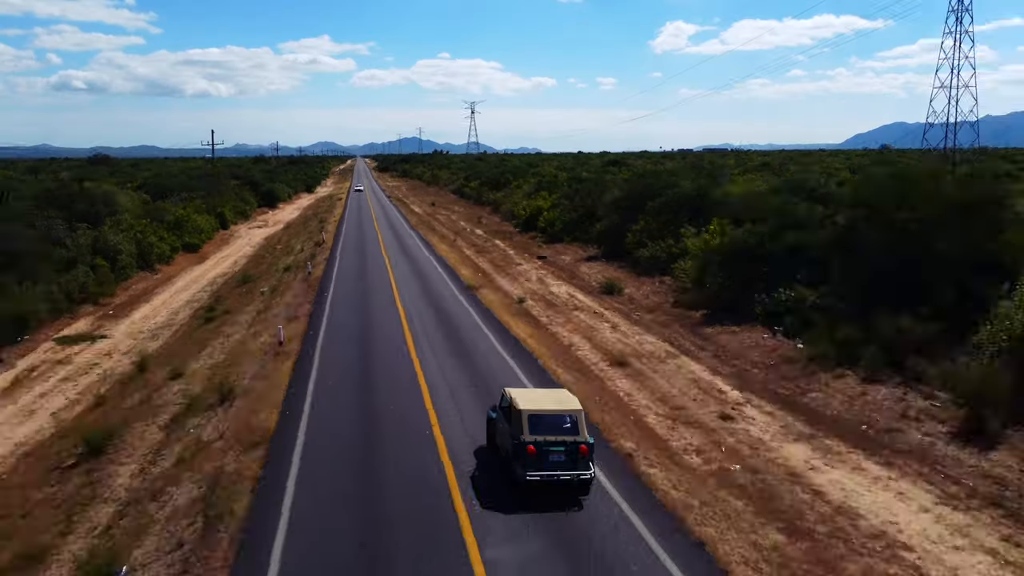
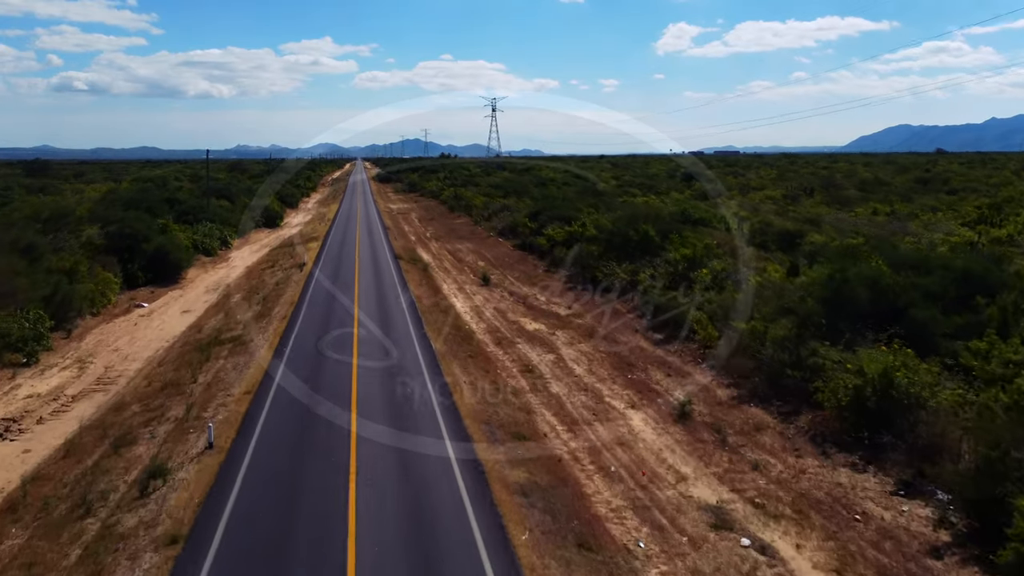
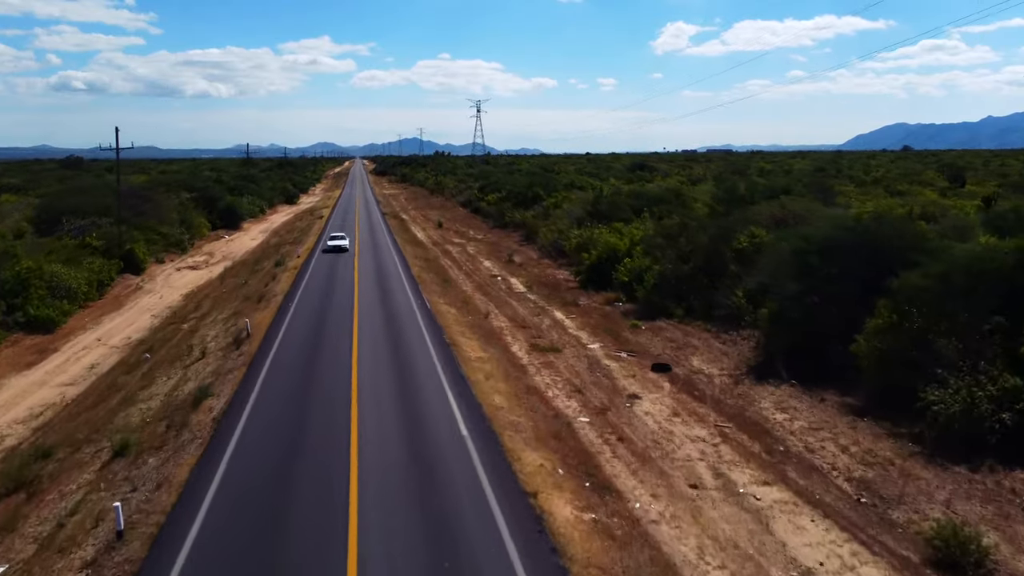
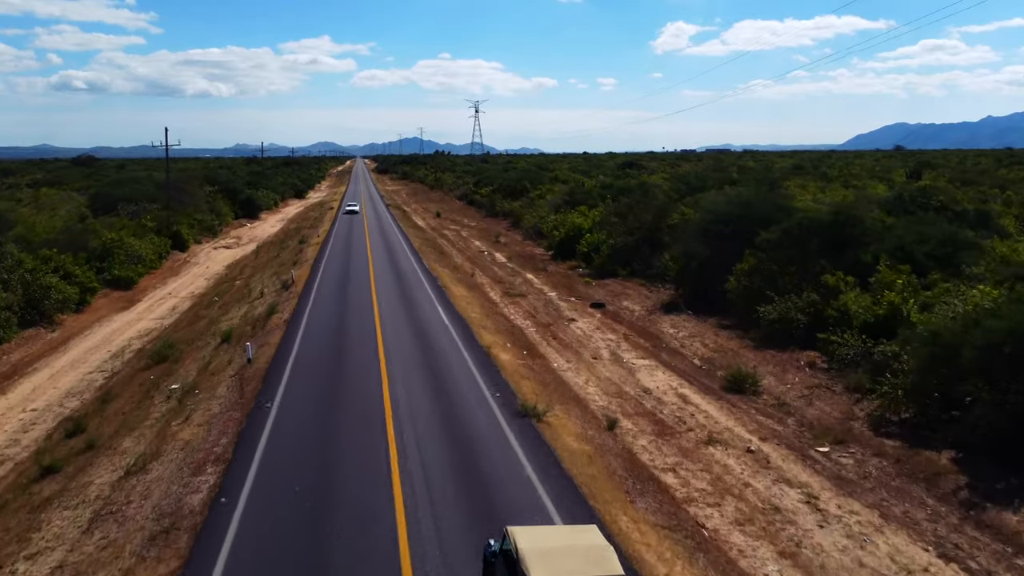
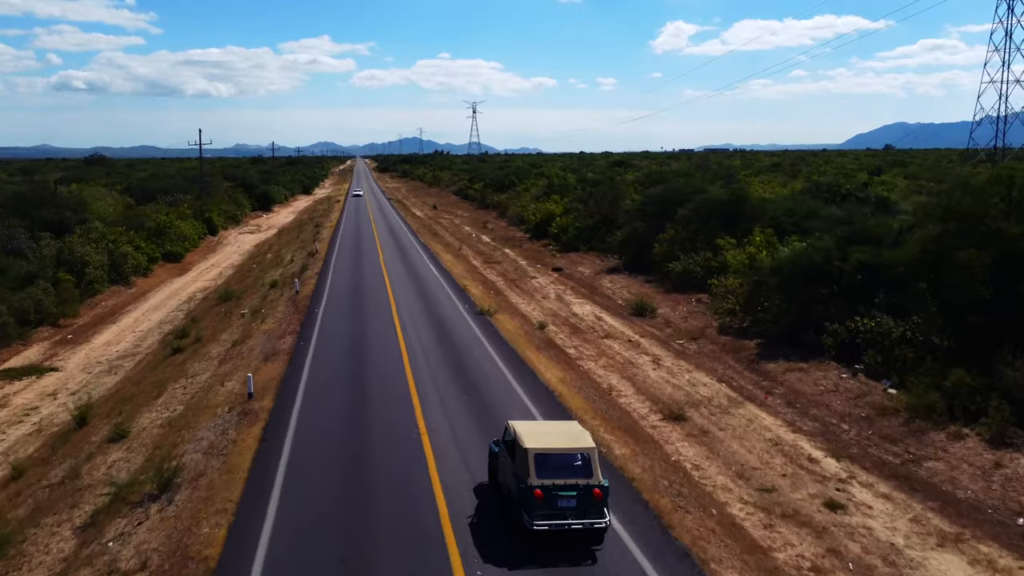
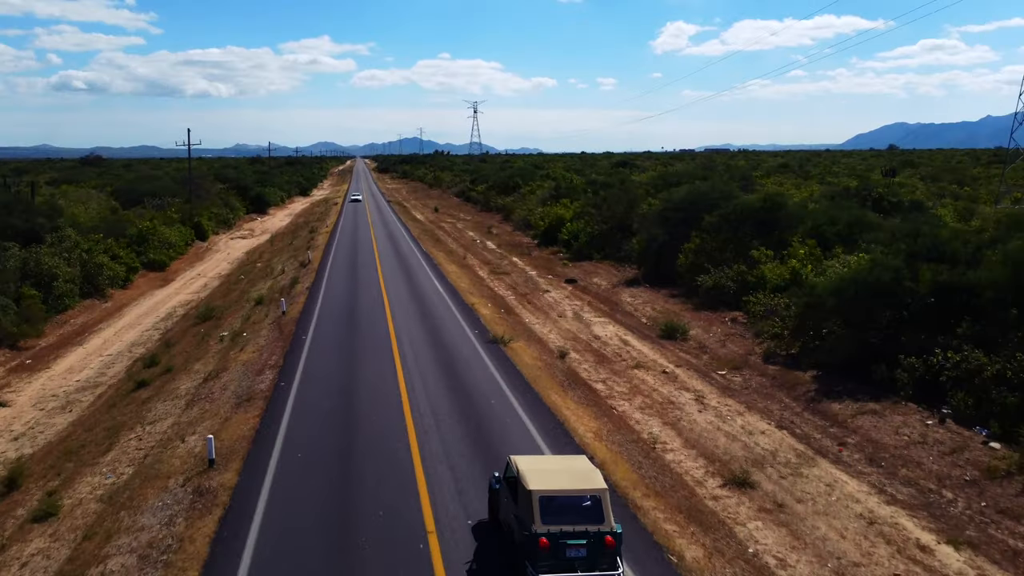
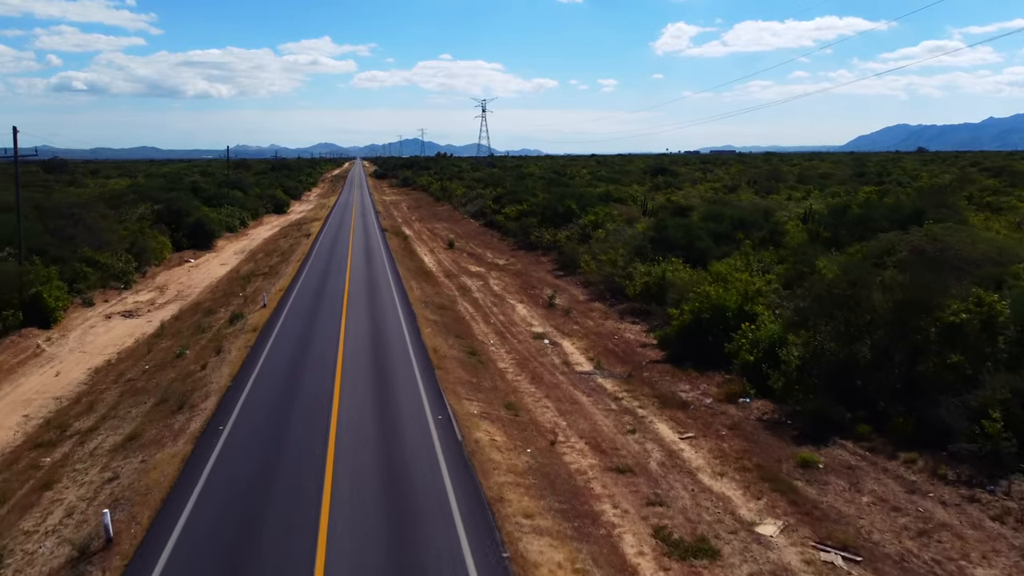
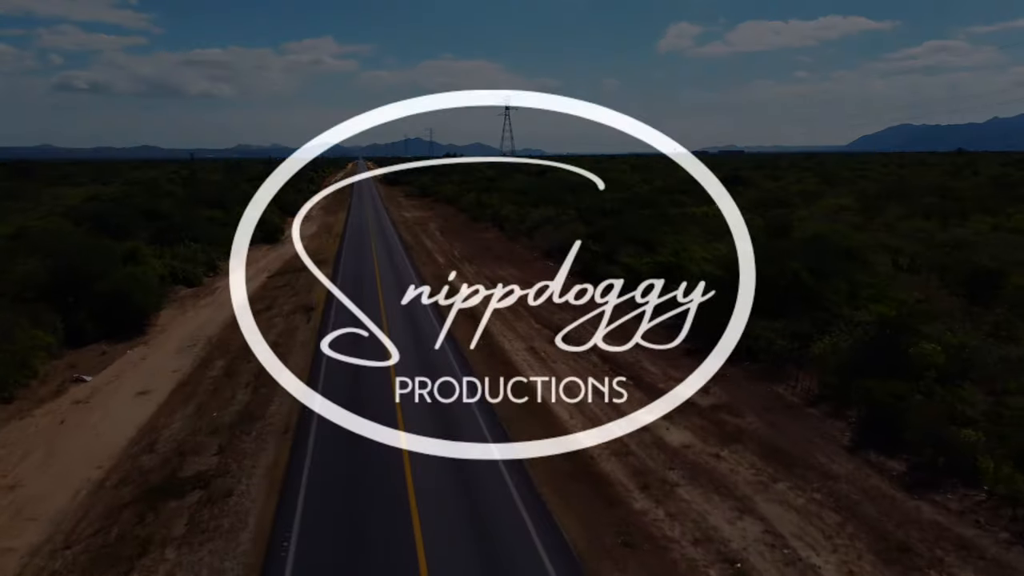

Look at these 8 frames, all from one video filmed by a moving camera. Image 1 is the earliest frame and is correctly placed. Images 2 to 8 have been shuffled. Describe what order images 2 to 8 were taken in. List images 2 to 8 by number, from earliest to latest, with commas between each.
5, 6, 4, 3, 7, 2, 8
